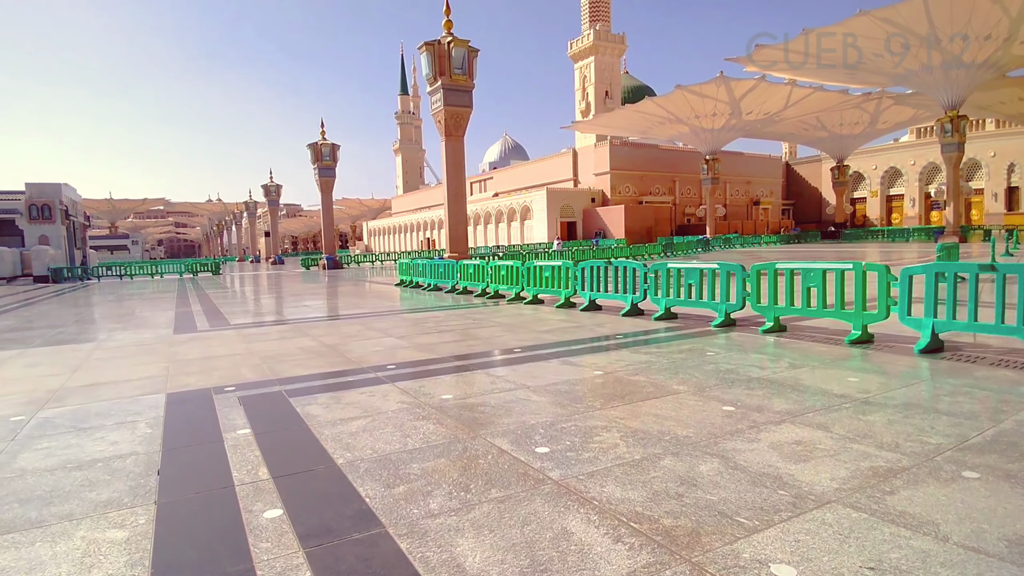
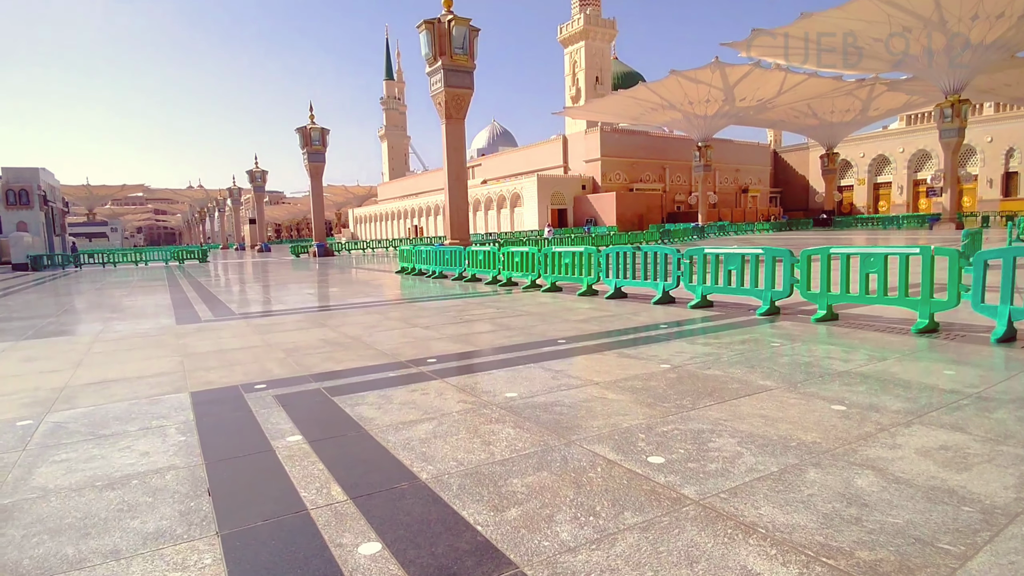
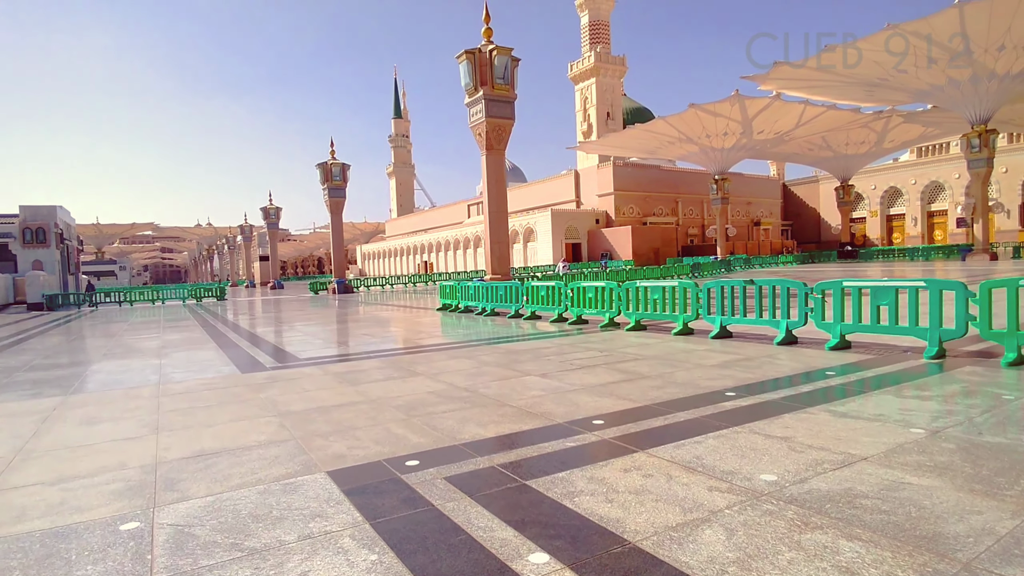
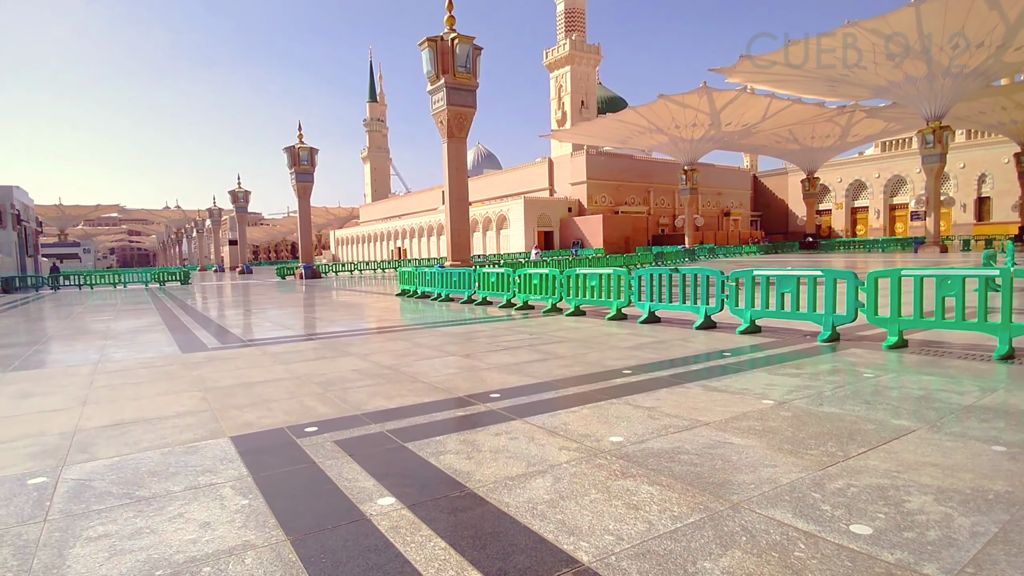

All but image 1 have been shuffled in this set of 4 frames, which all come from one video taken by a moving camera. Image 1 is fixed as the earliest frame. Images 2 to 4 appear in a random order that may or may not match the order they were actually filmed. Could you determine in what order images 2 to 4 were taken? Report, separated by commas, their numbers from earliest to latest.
2, 4, 3
